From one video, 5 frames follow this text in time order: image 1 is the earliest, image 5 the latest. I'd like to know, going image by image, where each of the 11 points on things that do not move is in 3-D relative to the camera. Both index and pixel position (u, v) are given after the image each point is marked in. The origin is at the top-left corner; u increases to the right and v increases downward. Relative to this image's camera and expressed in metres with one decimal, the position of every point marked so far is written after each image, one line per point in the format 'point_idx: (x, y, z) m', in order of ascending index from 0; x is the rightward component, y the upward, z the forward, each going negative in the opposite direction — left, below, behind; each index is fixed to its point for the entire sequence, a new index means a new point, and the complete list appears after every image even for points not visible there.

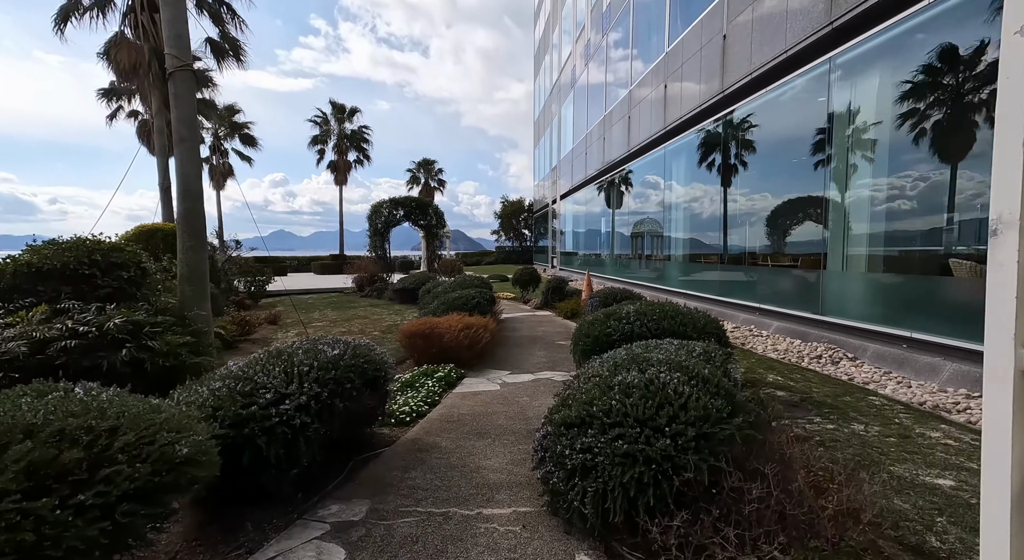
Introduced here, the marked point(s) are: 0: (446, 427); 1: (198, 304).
0: (-0.6, -1.3, +4.6) m
1: (-4.0, -0.3, +6.6) m
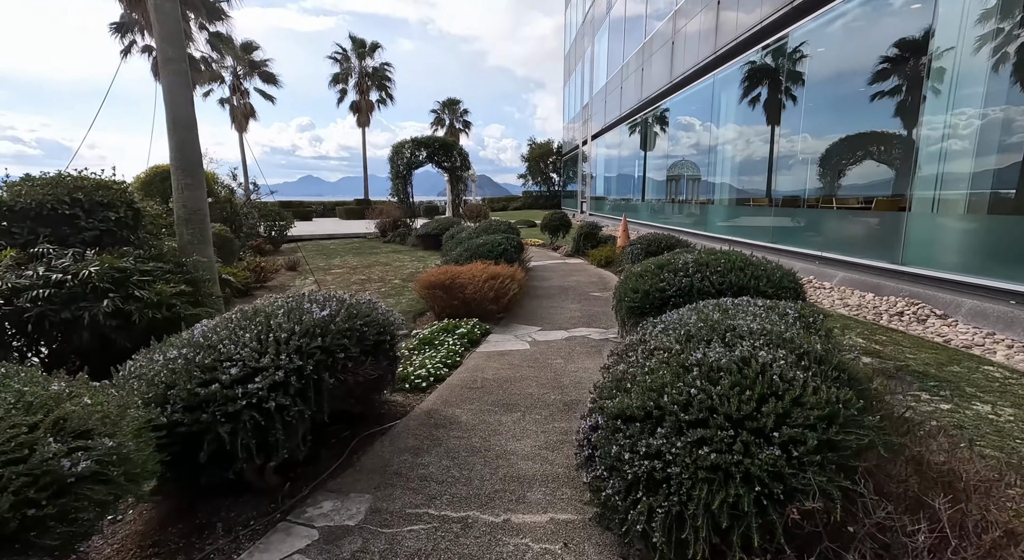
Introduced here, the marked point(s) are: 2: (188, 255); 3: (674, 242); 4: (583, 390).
0: (-0.3, -0.9, +3.9) m
1: (-3.6, +0.4, +5.9) m
2: (-3.7, +0.3, +5.9) m
3: (+2.3, +0.5, +7.2) m
4: (+0.5, -0.9, +3.9) m
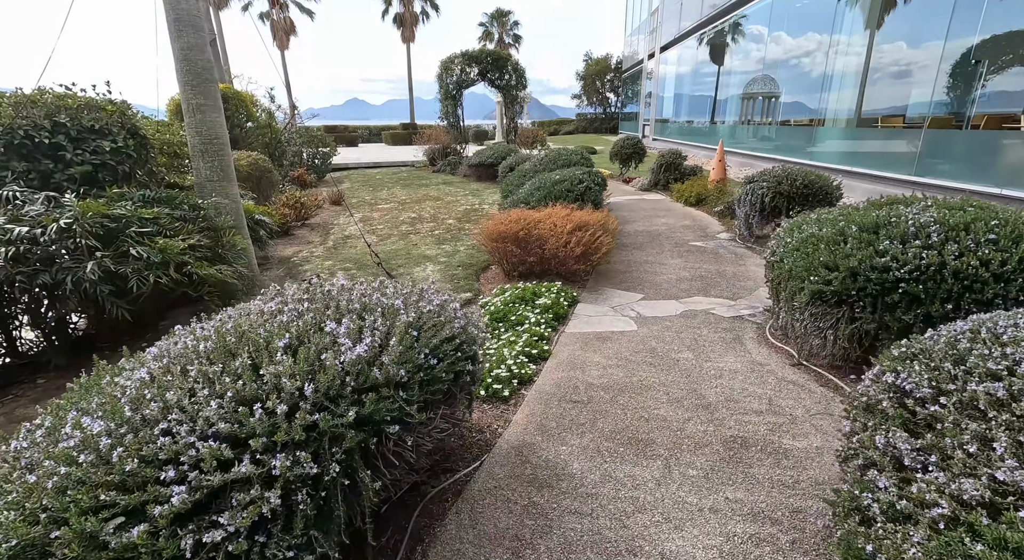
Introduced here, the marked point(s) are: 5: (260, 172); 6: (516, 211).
0: (+0.3, -0.7, +2.7) m
1: (-2.8, +0.9, +4.8) m
2: (-2.9, +0.8, +4.8) m
3: (+3.2, +1.1, +5.5) m
4: (+1.2, -0.7, +2.6) m
5: (-4.1, +1.8, +8.3) m
6: (0.0, +0.7, +5.3) m
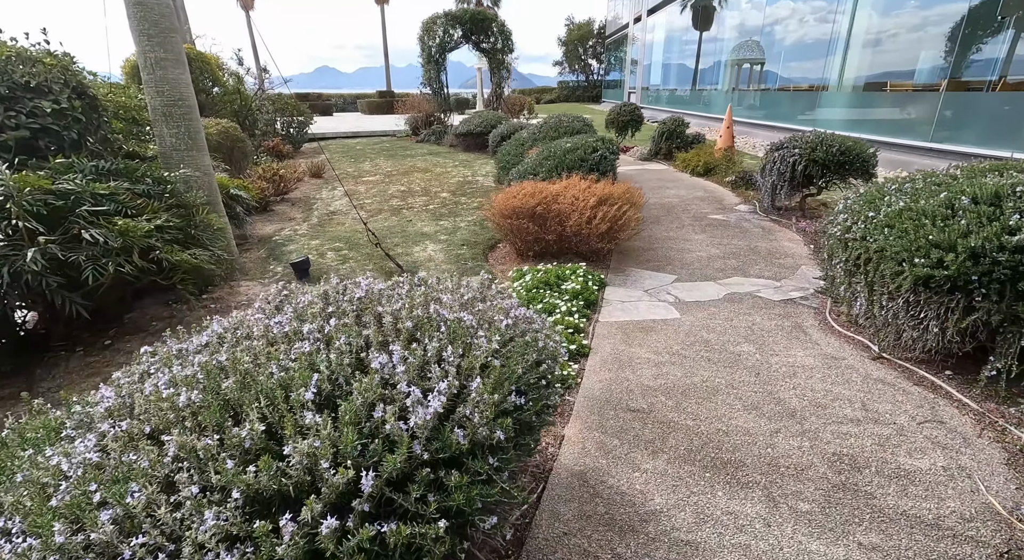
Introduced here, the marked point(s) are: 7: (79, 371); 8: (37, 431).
0: (+0.6, -0.7, +2.3) m
1: (-2.6, +1.0, +4.1) m
2: (-2.7, +0.9, +4.1) m
3: (+3.3, +1.3, +5.1) m
4: (+1.4, -0.7, +2.2) m
5: (-4.1, +2.0, +7.5) m
6: (+0.1, +0.9, +4.8) m
7: (-2.6, -0.5, +3.0) m
8: (-1.4, -0.5, +1.5) m
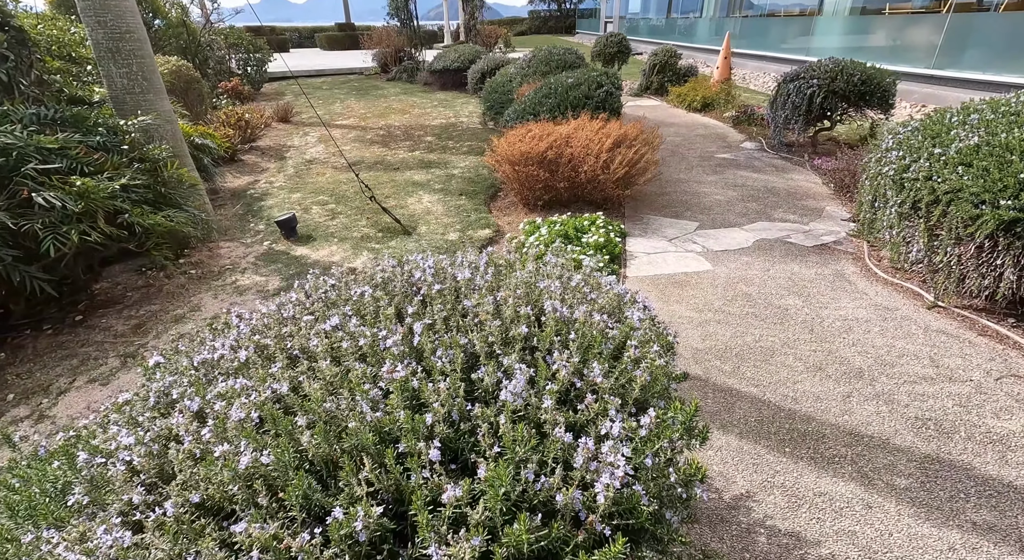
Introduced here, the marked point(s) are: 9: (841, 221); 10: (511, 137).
0: (+0.8, -0.5, +2.1) m
1: (-2.6, +1.2, +3.6) m
2: (-2.7, +1.1, +3.6) m
3: (+3.3, +1.9, +4.8) m
4: (+1.6, -0.5, +2.1) m
5: (-4.3, +2.6, +6.7) m
6: (+0.2, +1.3, +4.4) m
7: (-2.4, -0.4, +2.7) m
8: (-1.1, -0.4, +1.2) m
9: (+2.4, +0.4, +3.7) m
10: (0.0, +1.2, +4.2) m
